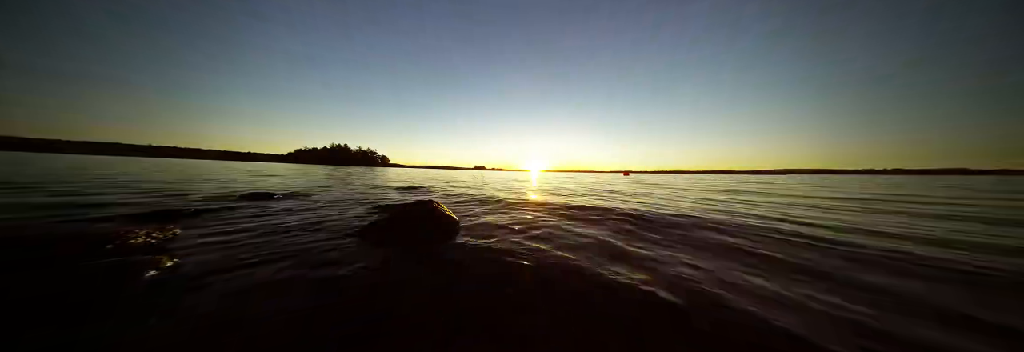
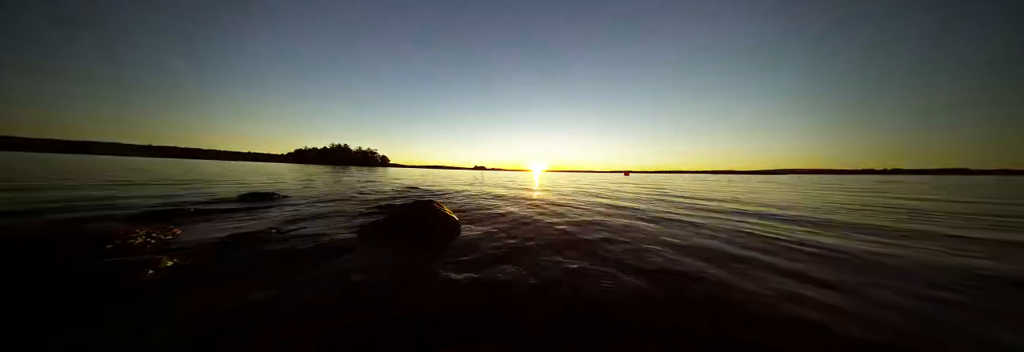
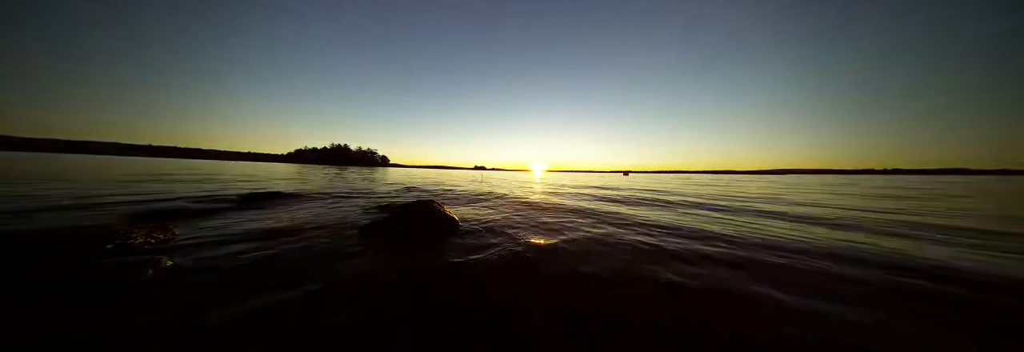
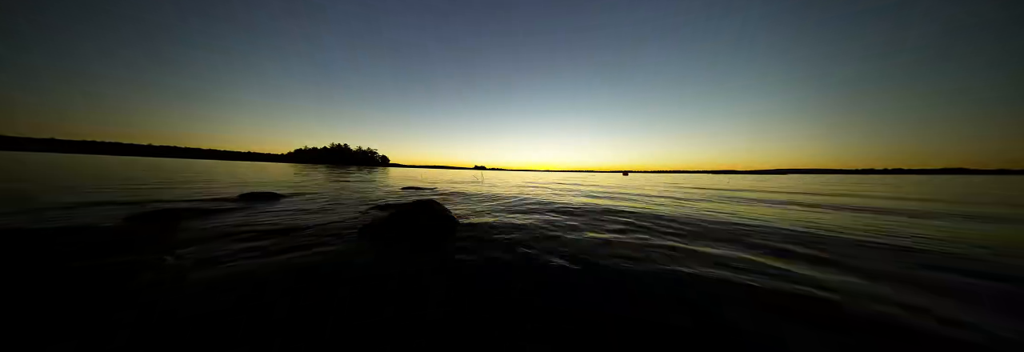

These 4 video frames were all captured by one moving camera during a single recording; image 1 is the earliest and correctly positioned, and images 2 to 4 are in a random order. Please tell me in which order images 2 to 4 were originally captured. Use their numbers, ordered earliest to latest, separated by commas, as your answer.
2, 3, 4
